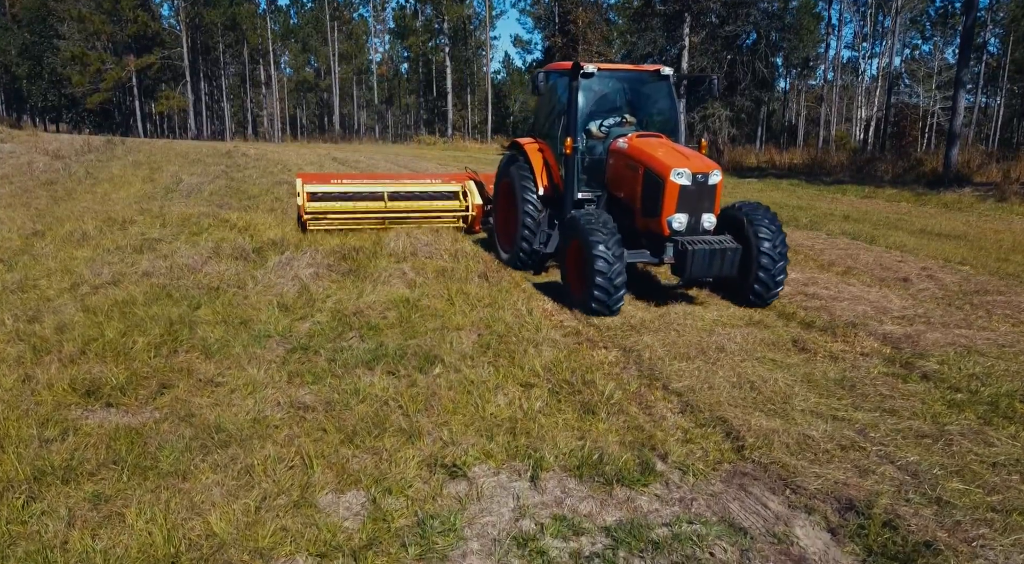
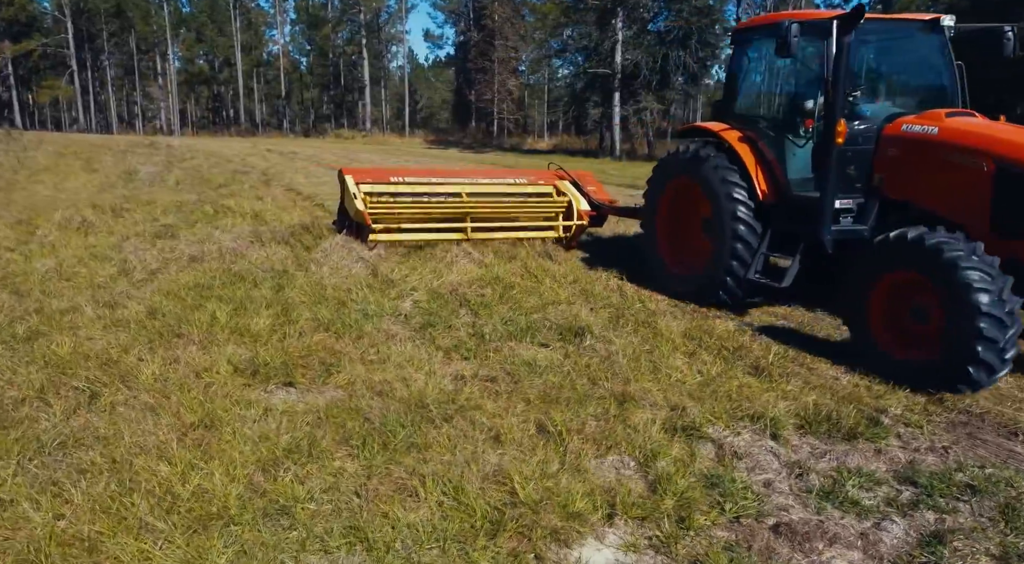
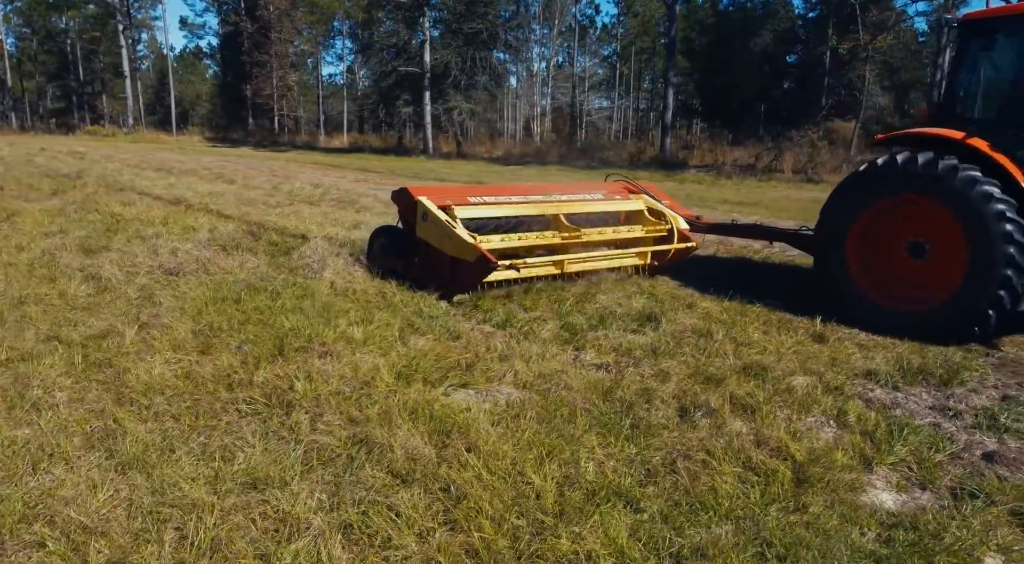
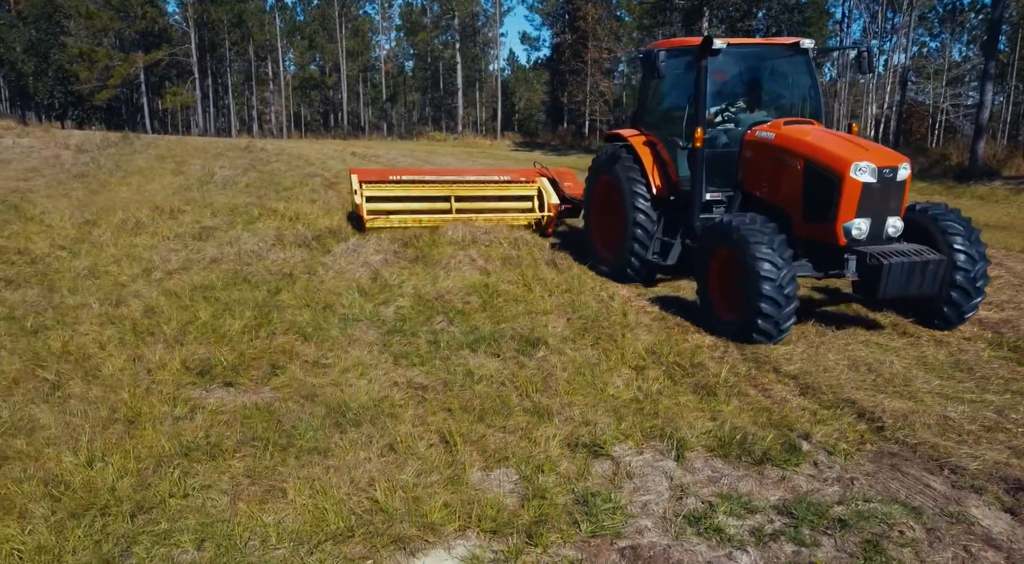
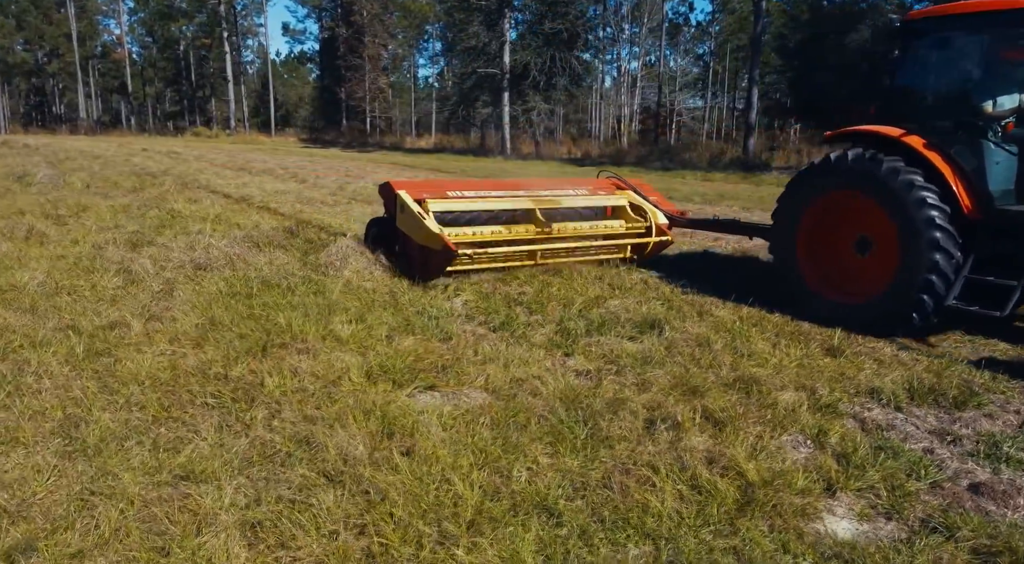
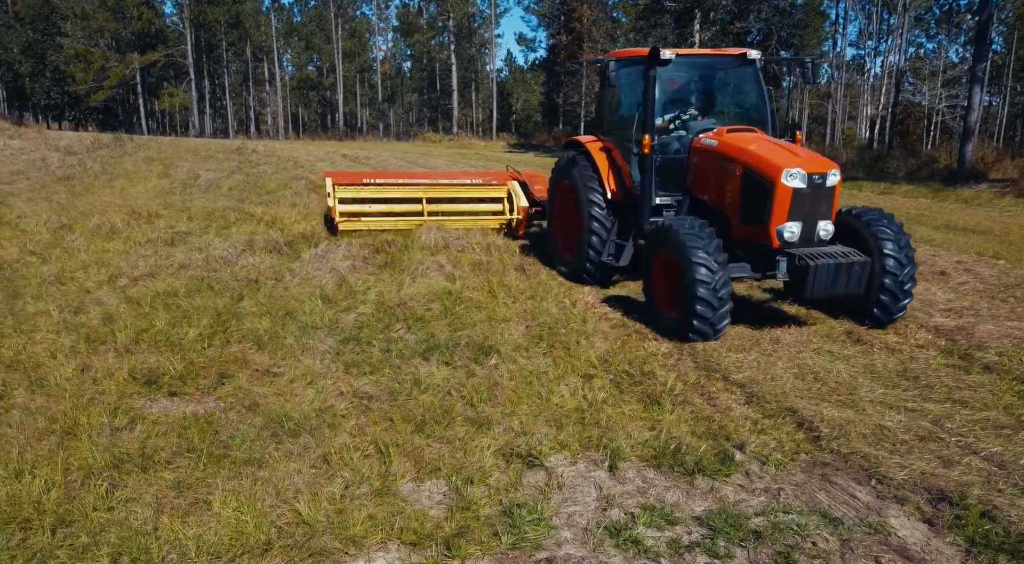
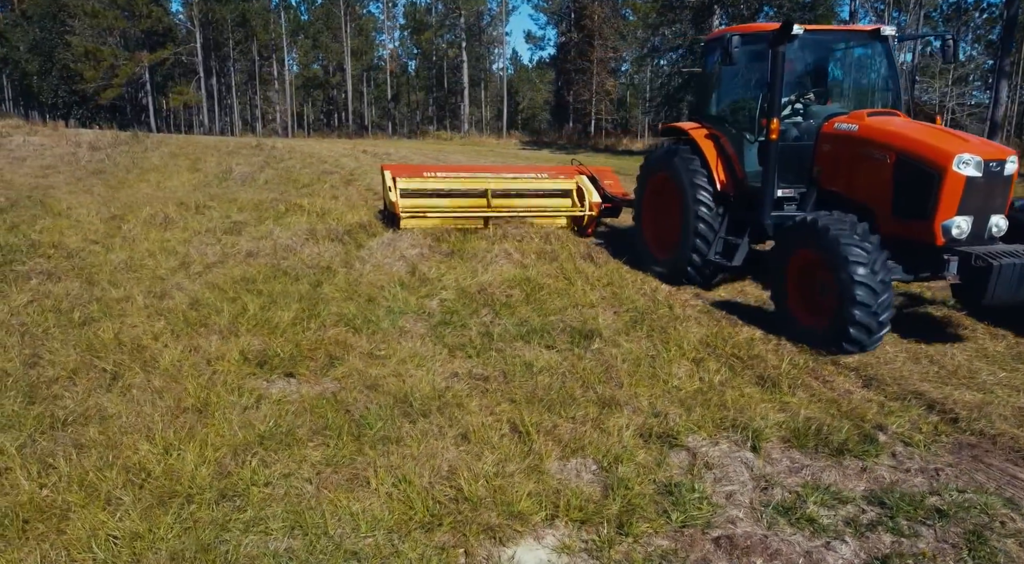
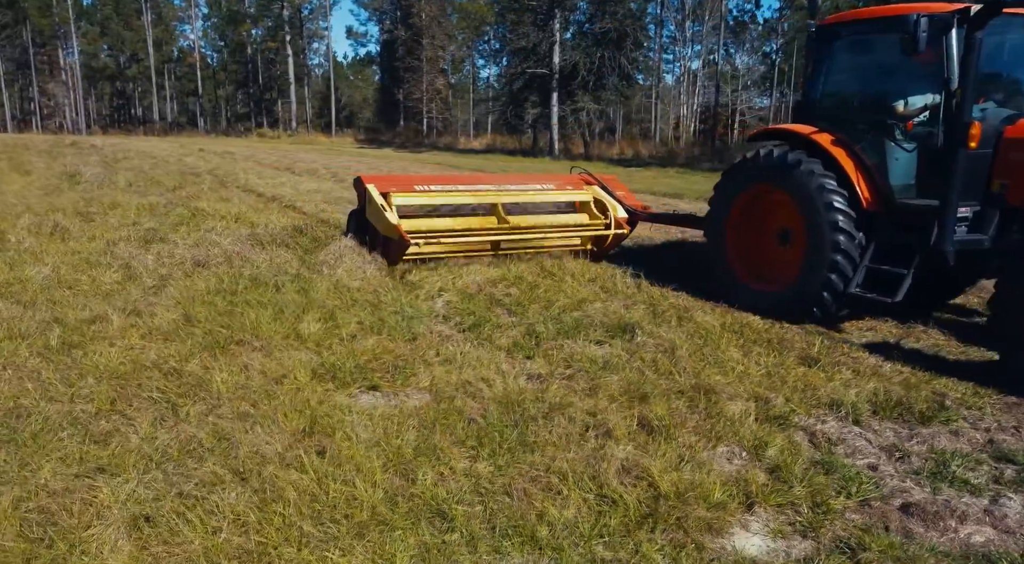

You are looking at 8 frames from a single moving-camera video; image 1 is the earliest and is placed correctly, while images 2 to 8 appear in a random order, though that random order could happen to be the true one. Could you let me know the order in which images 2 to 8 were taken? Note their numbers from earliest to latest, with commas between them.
6, 4, 7, 2, 8, 5, 3
